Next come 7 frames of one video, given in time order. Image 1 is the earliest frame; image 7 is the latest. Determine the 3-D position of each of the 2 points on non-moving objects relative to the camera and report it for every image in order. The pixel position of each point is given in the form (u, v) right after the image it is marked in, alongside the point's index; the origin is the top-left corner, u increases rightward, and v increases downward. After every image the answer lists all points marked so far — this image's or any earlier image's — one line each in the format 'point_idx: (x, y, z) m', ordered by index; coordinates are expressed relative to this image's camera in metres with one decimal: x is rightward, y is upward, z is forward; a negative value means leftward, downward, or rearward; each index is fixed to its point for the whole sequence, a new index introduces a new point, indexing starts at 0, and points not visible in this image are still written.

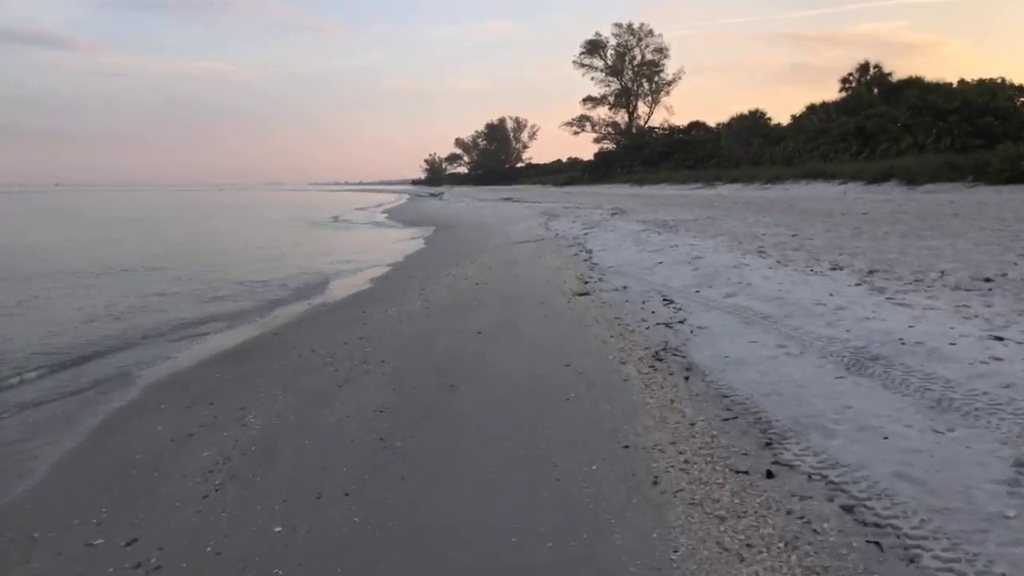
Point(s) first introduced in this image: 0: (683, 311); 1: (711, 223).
0: (+1.9, -0.3, +8.4) m
1: (+5.1, +1.7, +19.5) m
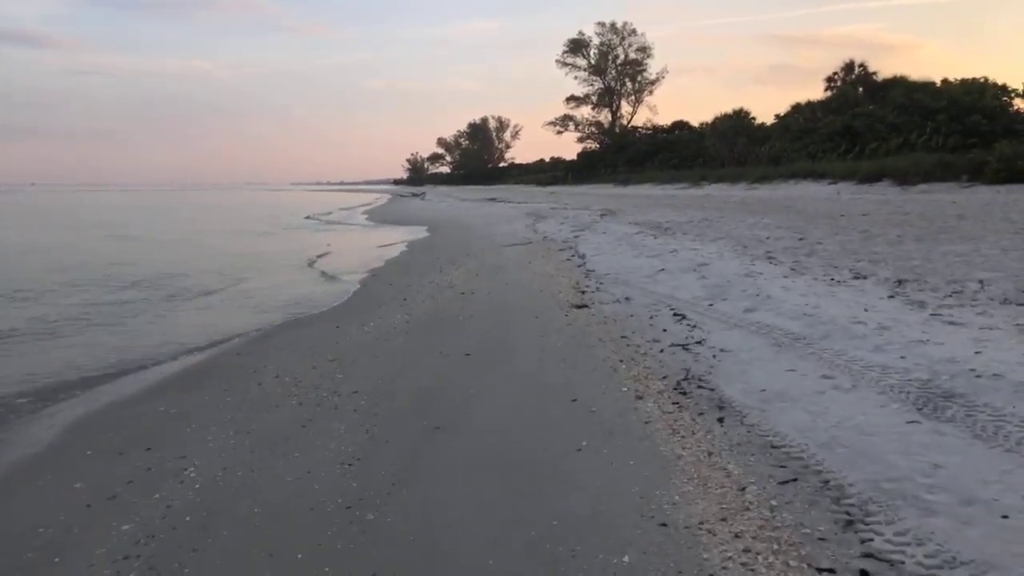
0: (+1.8, -0.4, +7.4) m
1: (+4.8, +1.5, +18.6) m
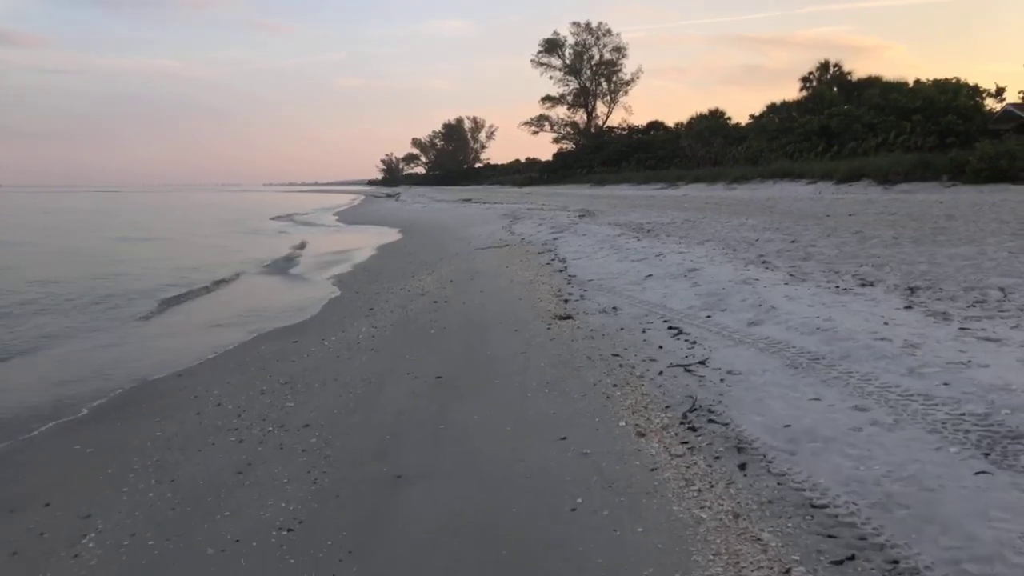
0: (+1.6, -0.5, +6.6) m
1: (+4.2, +1.5, +17.8) m
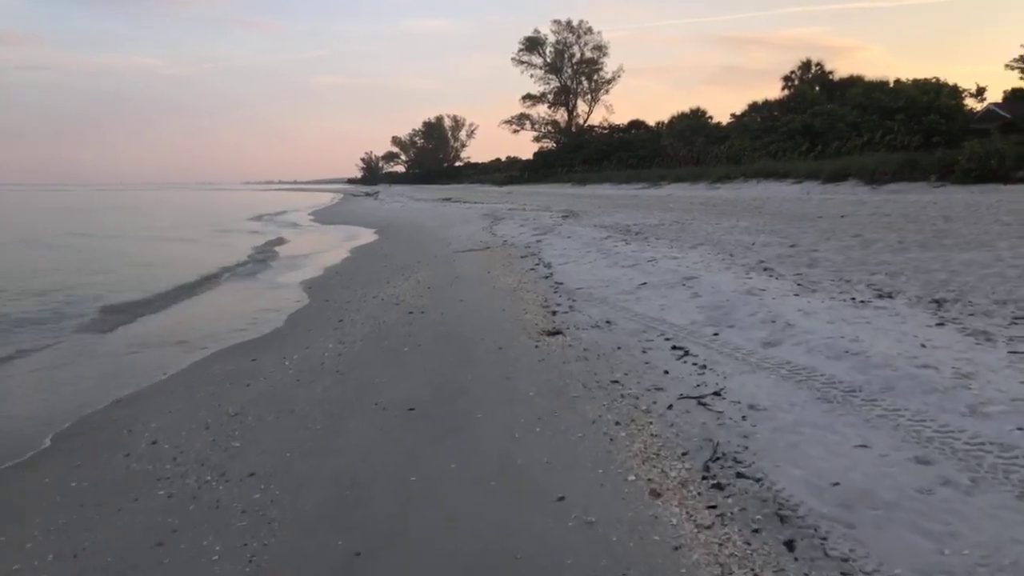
0: (+1.5, -0.6, +5.7) m
1: (+3.8, +1.3, +17.1) m
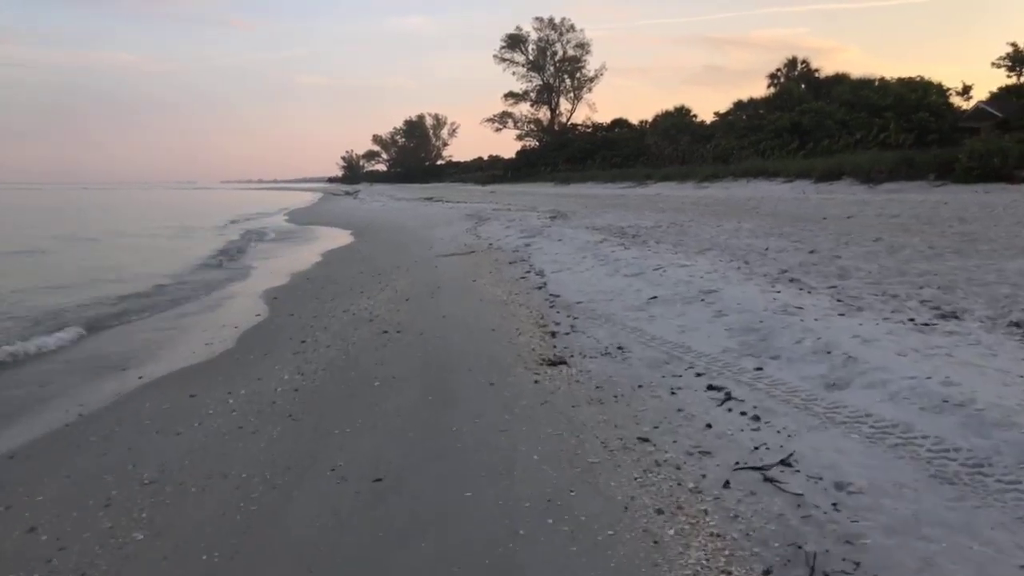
0: (+1.5, -0.8, +4.4) m
1: (+3.5, +1.2, +15.8) m
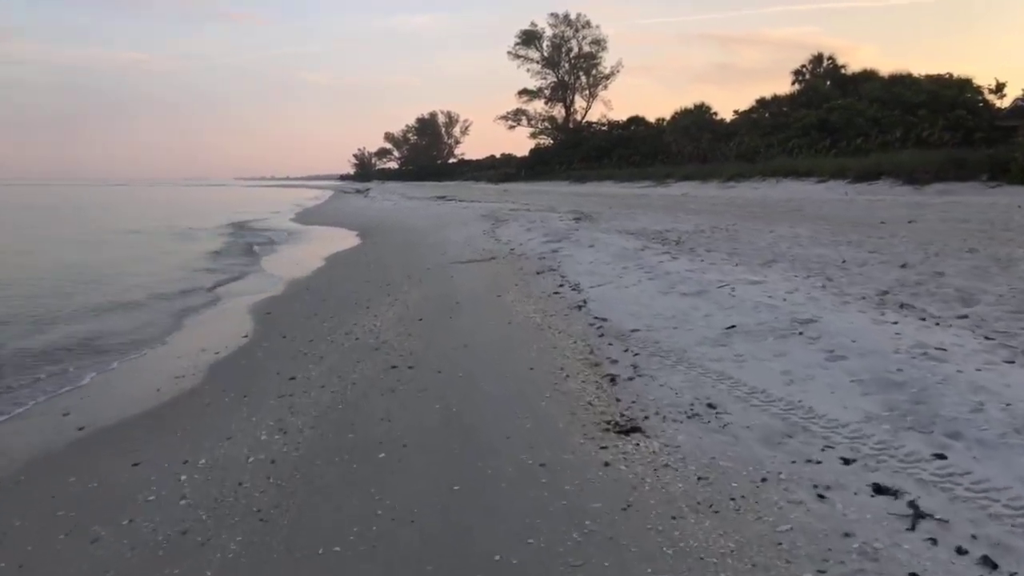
0: (+1.8, -1.0, +2.7) m
1: (+4.0, +1.0, +14.0) m
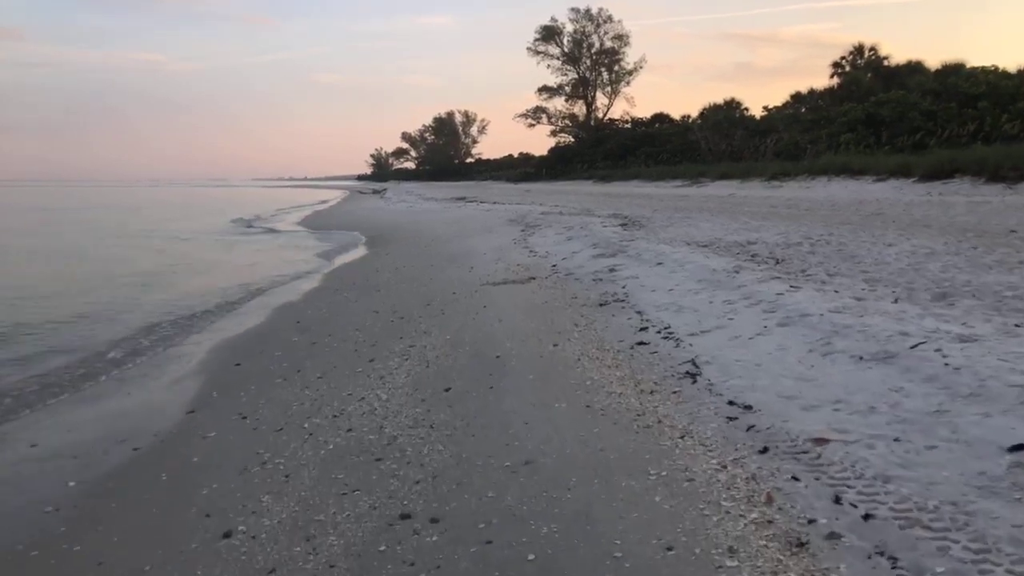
0: (+2.2, -1.5, -0.5) m
1: (+4.7, +0.5, +10.8) m
